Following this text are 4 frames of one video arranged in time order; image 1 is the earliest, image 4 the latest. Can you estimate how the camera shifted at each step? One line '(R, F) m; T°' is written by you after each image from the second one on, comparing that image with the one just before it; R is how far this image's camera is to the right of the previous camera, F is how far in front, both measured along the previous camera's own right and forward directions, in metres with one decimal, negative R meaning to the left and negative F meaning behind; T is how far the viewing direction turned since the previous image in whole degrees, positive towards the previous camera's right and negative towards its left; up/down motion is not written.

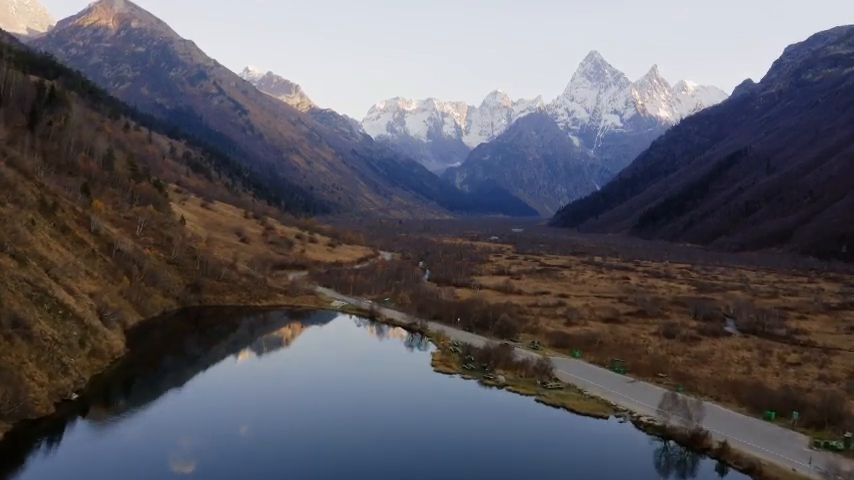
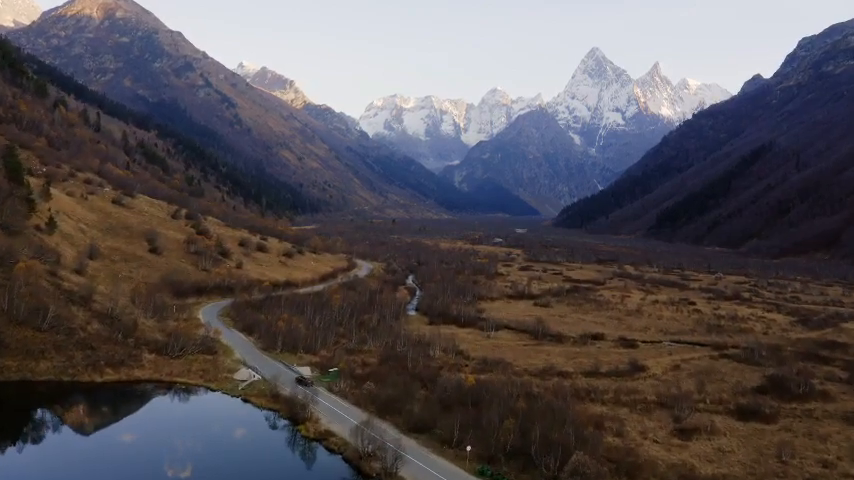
(+1.2, +36.7) m; 0°
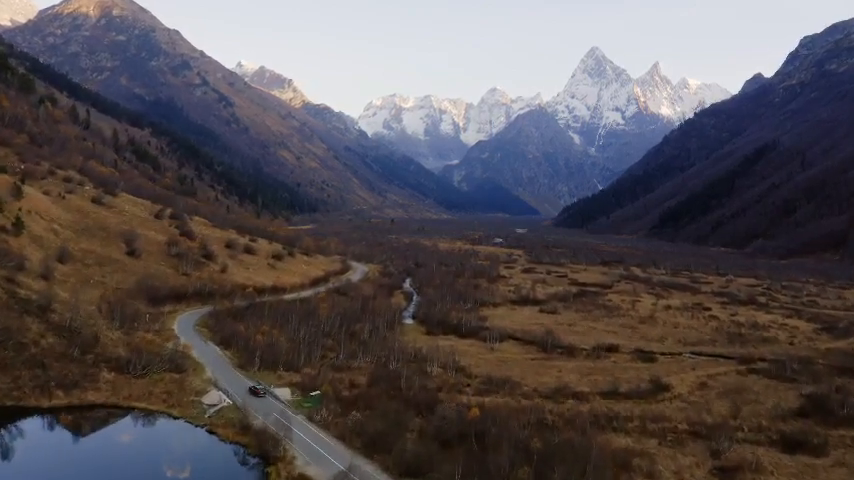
(+0.2, +5.8) m; 0°
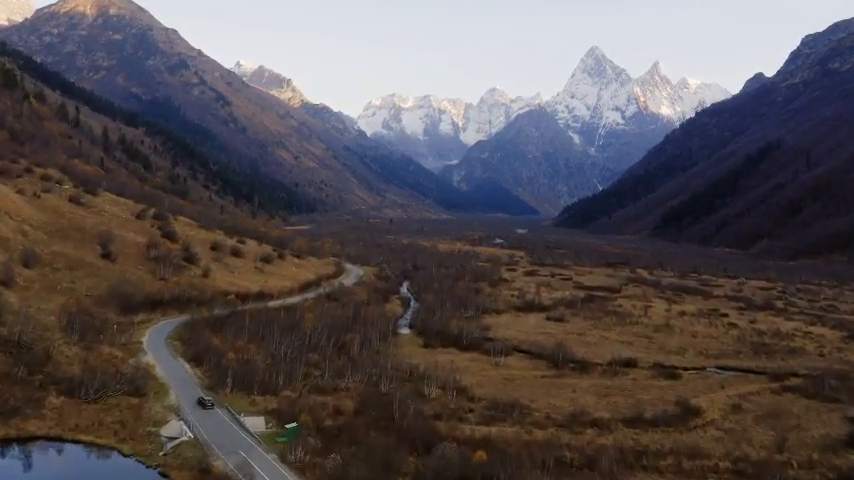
(+0.2, +5.7) m; 0°
